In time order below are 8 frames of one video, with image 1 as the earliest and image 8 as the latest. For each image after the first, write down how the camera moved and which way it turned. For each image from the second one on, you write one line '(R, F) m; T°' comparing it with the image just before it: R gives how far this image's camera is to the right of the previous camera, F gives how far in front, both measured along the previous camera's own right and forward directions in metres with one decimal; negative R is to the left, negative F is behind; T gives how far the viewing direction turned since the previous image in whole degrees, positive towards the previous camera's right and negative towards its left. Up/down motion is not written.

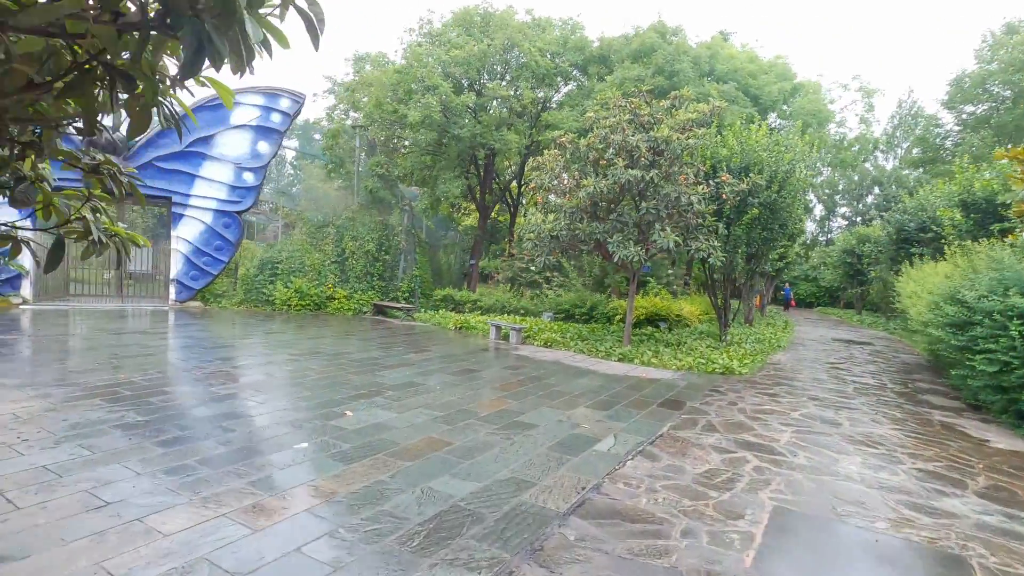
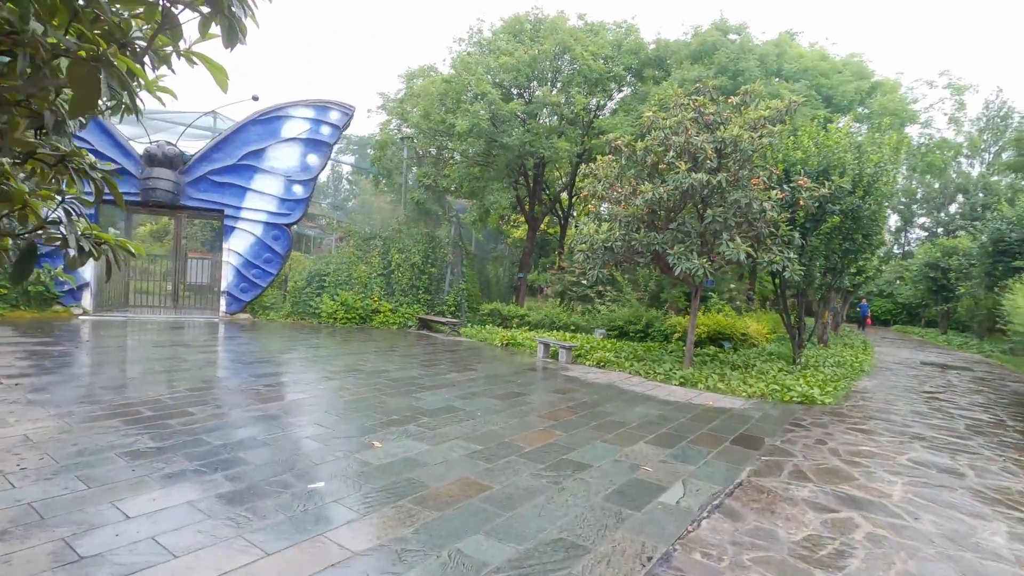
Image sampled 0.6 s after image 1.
(0.0, +0.6) m; -5°
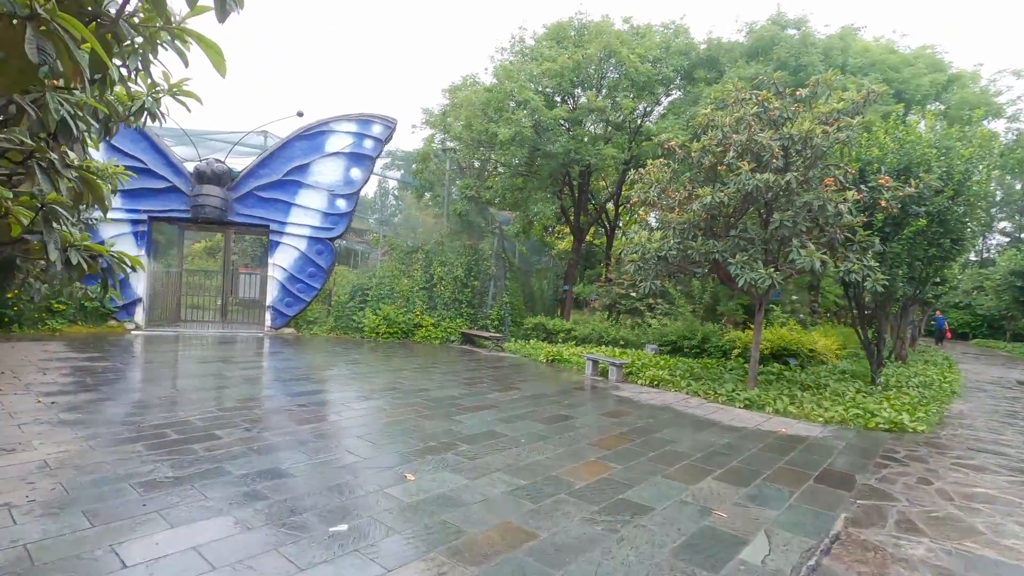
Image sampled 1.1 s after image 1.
(0.0, +0.4) m; -5°
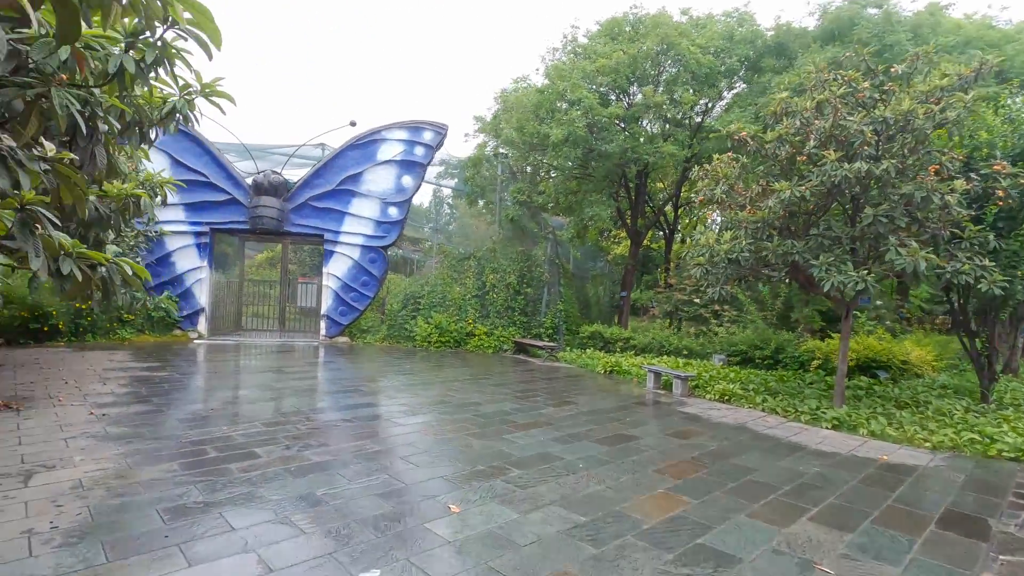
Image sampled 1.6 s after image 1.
(0.0, +0.4) m; -6°
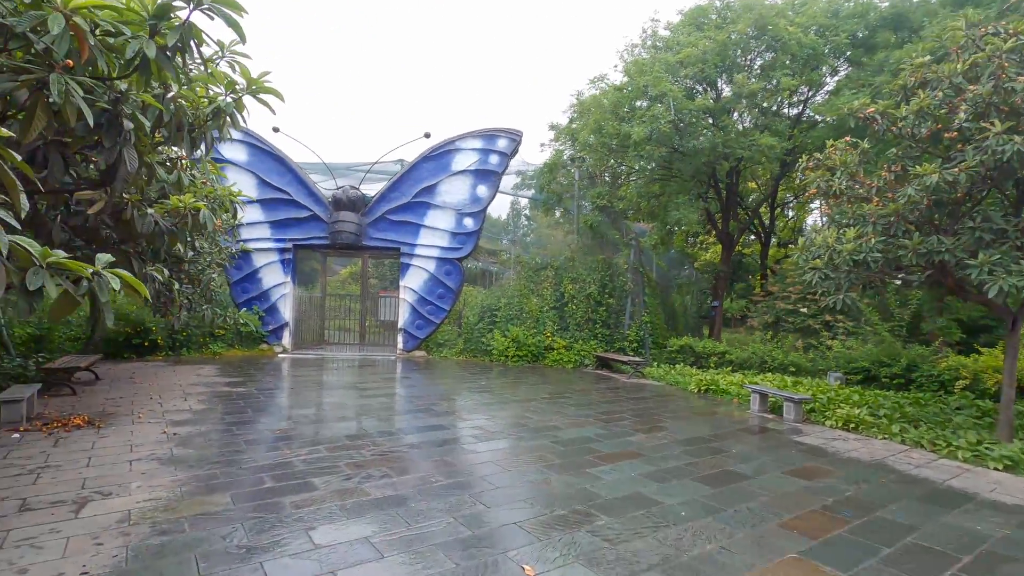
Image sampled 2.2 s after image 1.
(0.0, +0.6) m; -8°
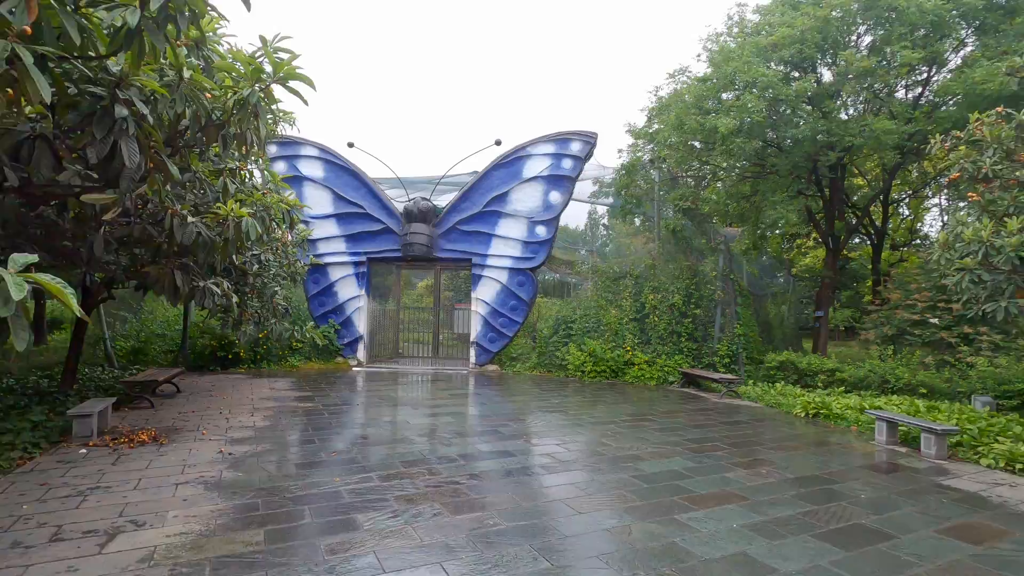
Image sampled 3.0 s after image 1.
(+0.1, +0.6) m; -8°
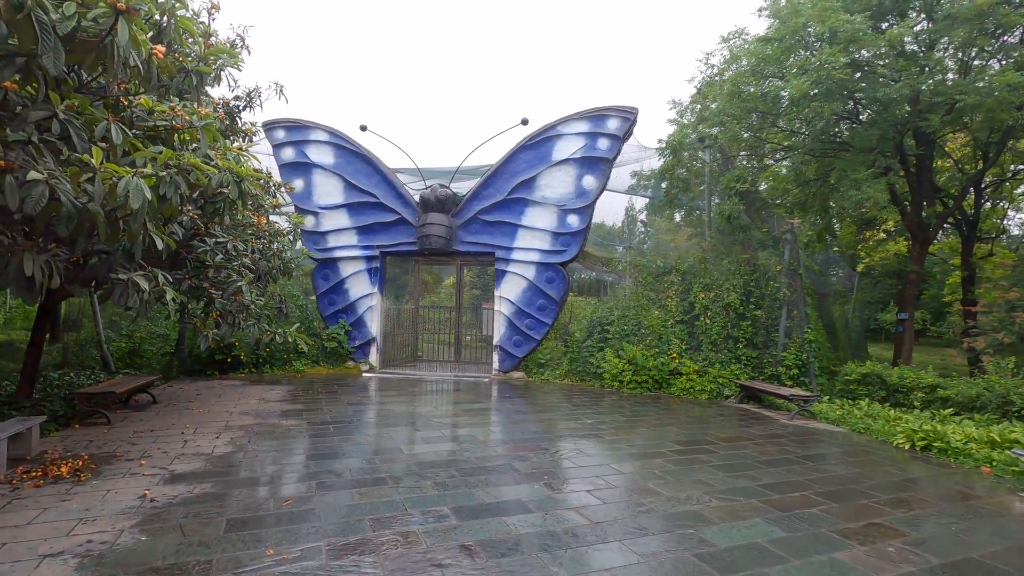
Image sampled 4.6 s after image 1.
(+0.2, +1.3) m; -4°
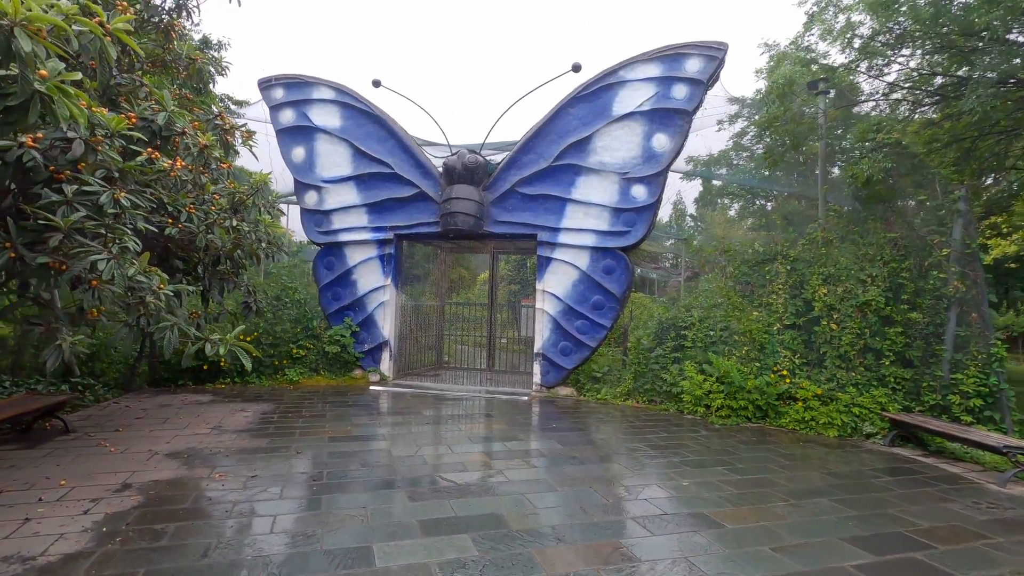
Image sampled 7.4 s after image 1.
(-0.1, +2.3) m; -4°
